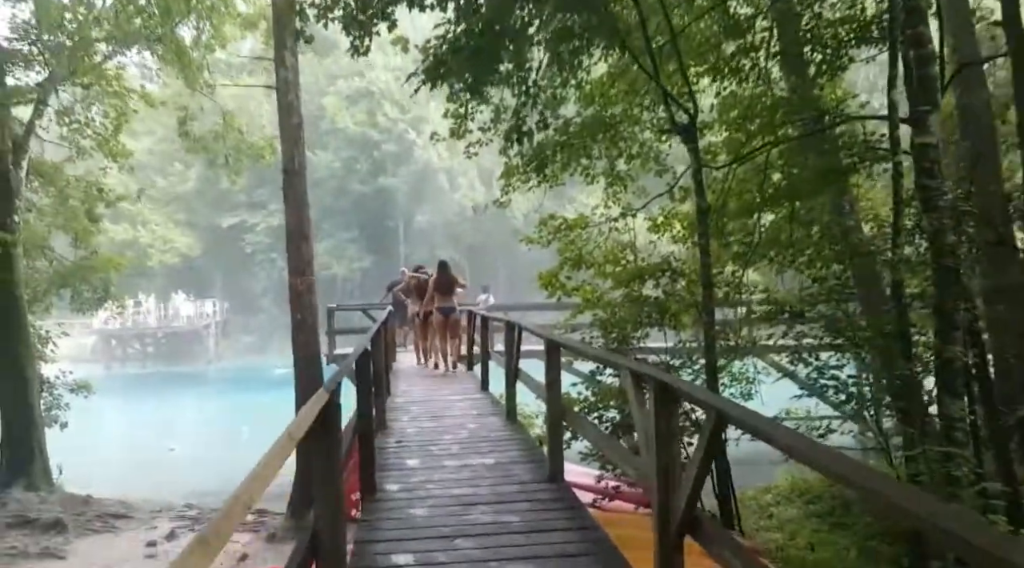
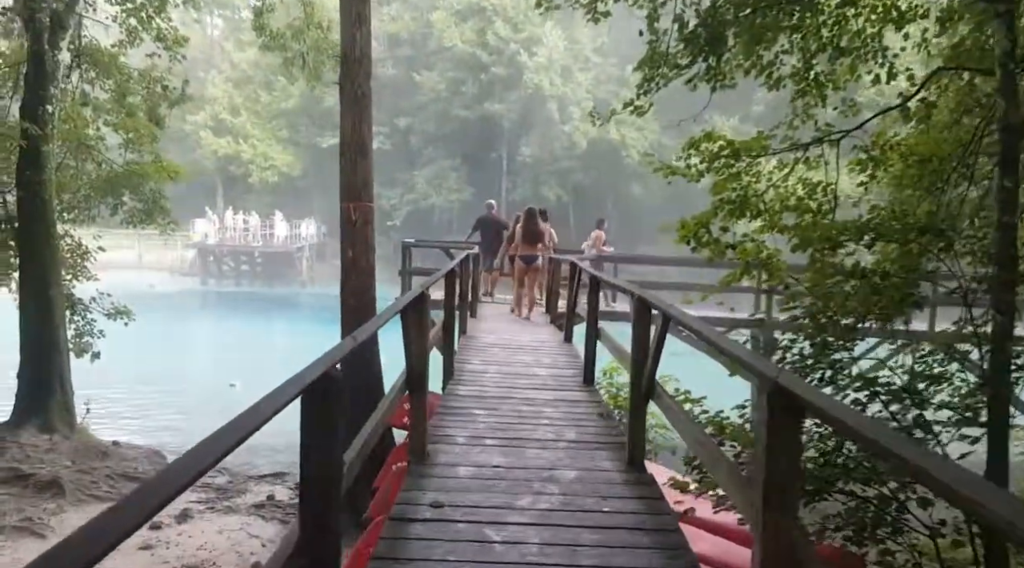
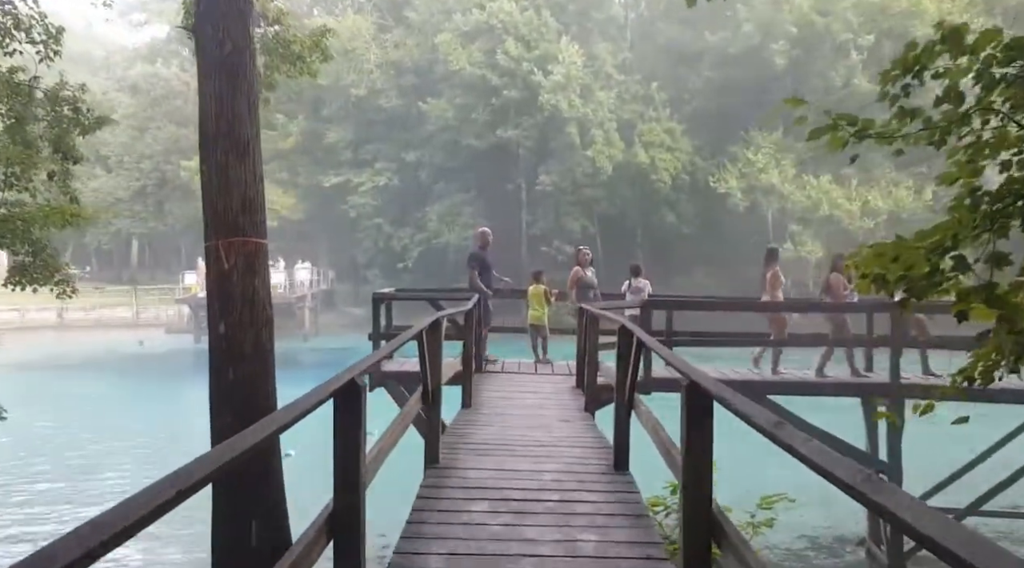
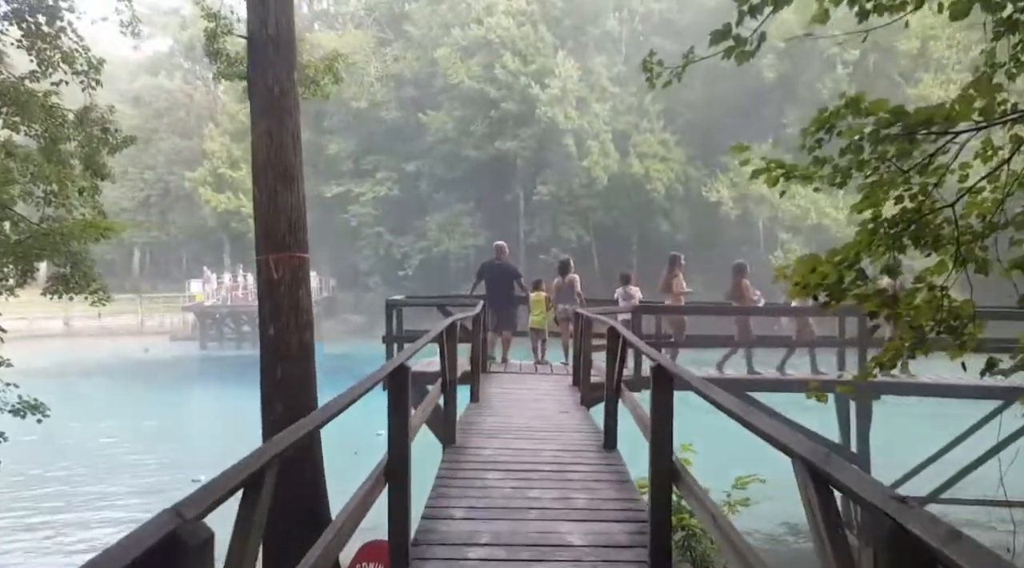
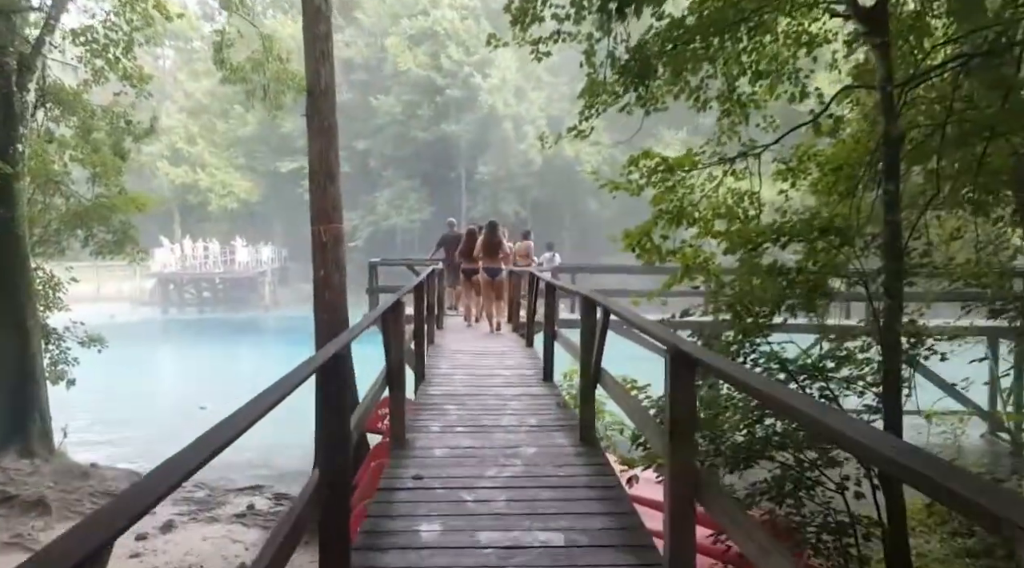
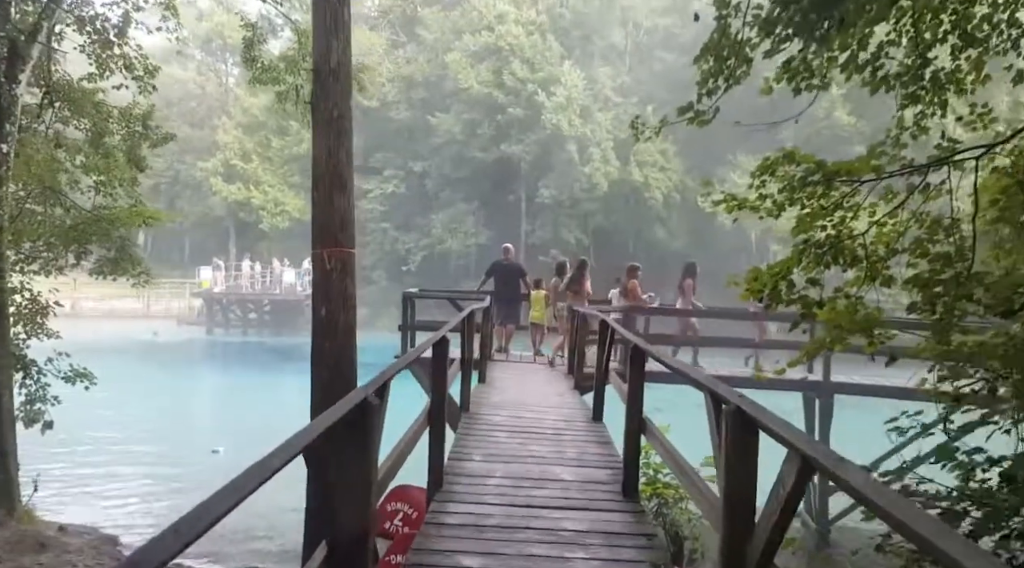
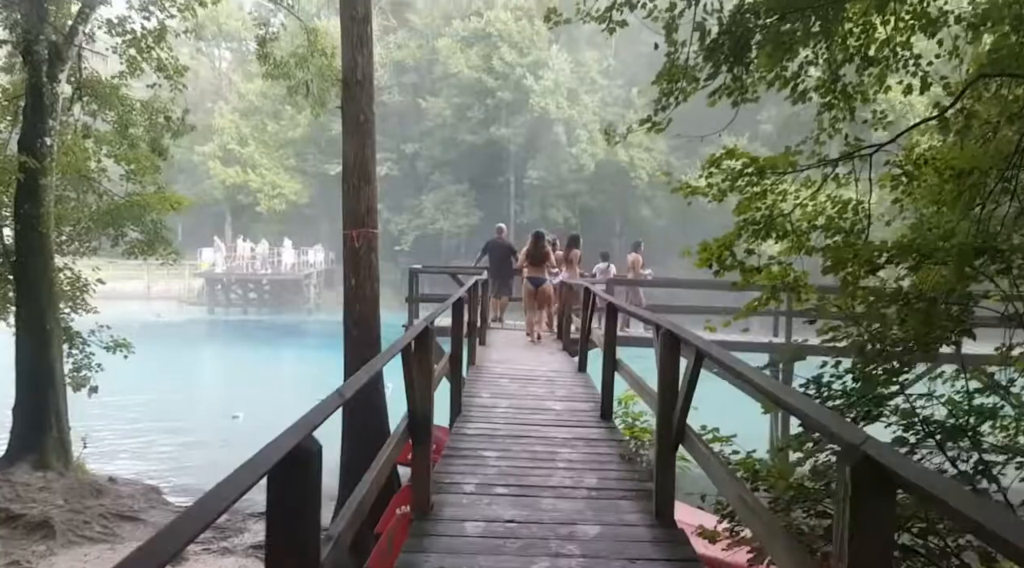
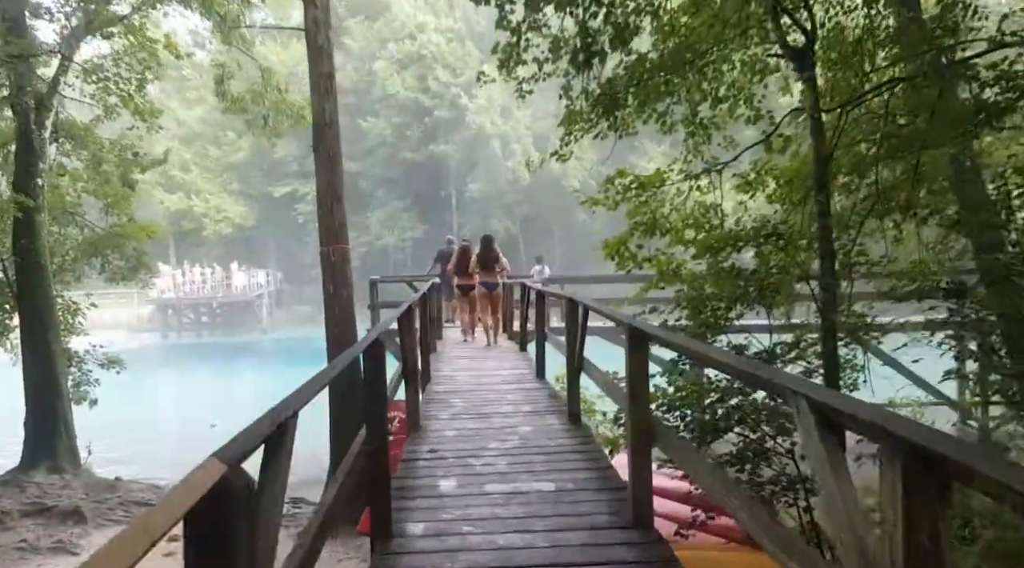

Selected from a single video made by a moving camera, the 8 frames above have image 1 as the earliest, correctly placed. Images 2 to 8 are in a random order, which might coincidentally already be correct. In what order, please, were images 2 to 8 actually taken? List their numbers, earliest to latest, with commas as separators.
8, 5, 2, 7, 6, 4, 3
